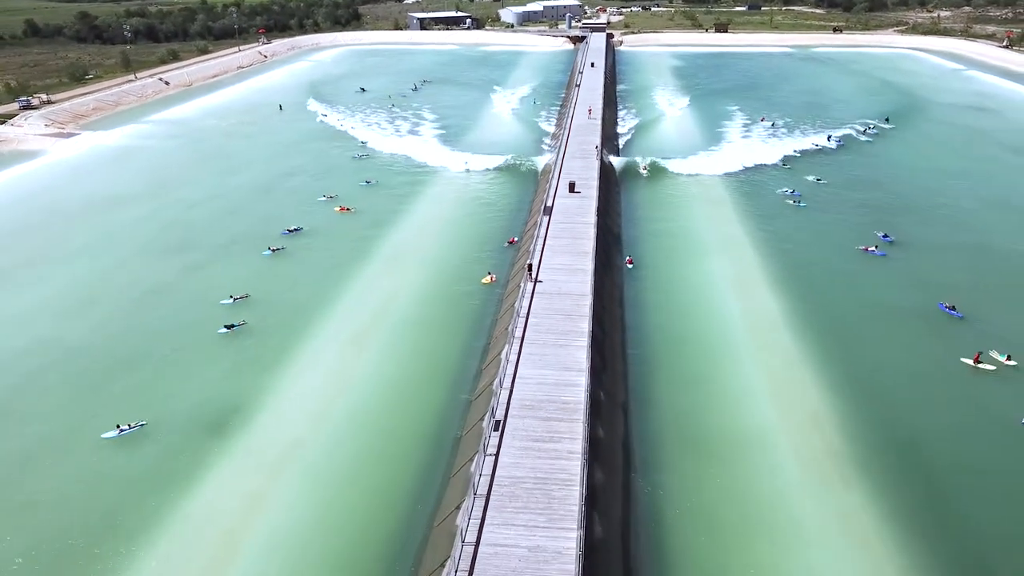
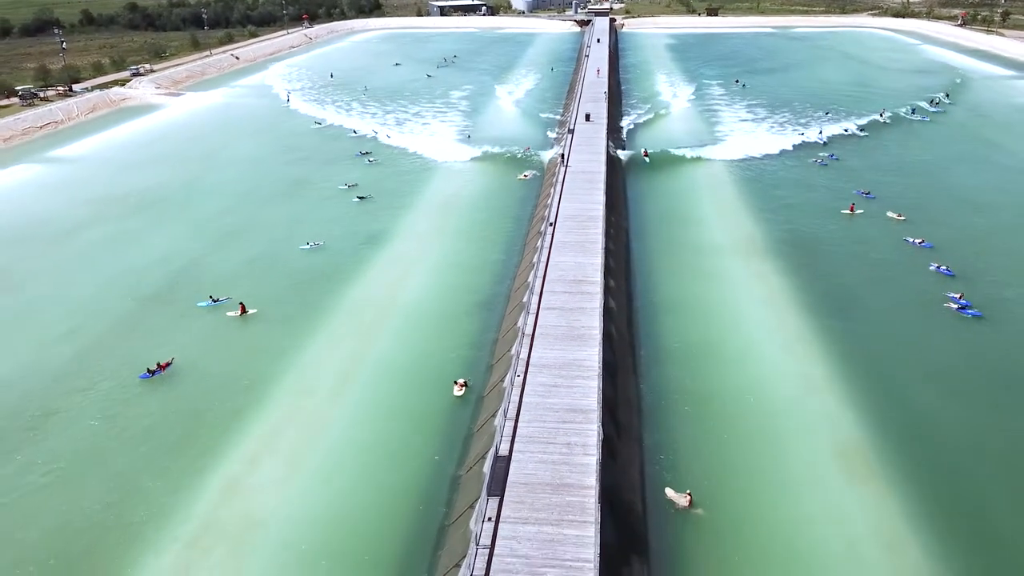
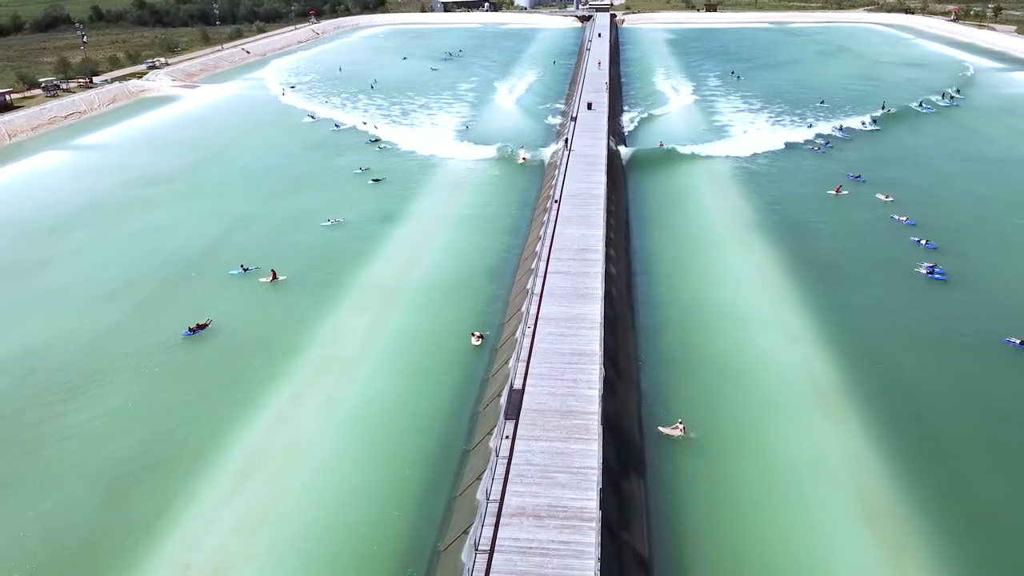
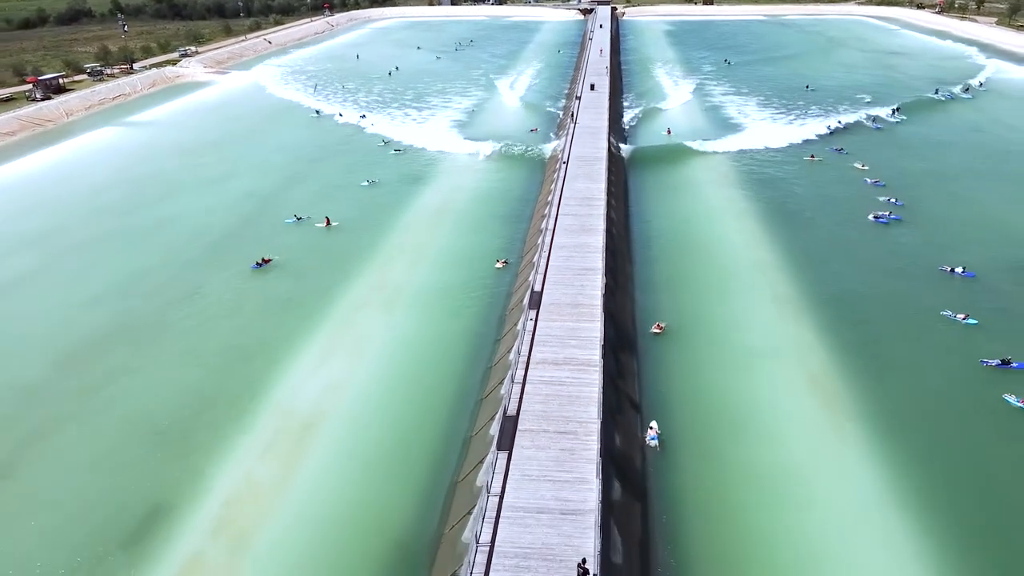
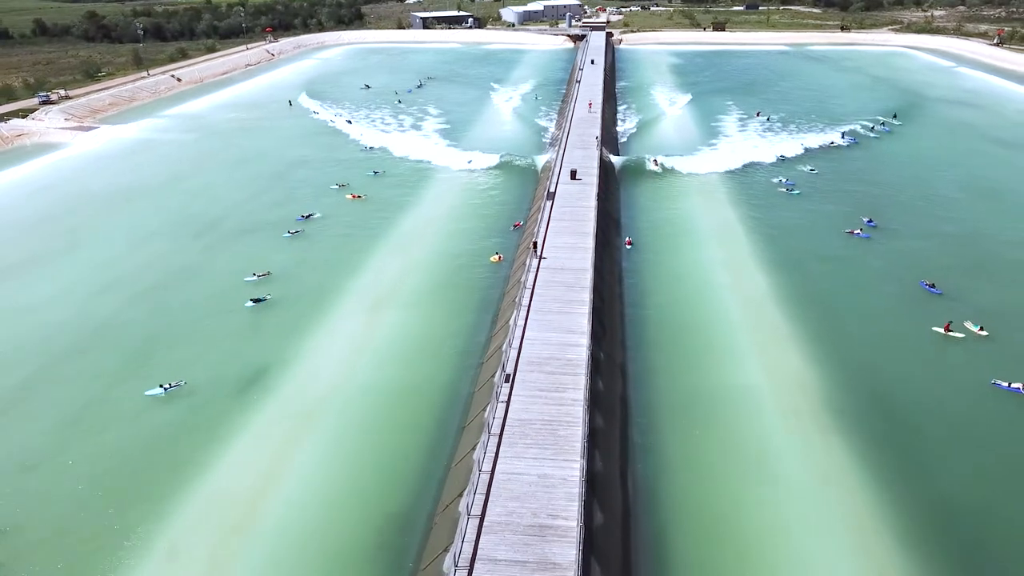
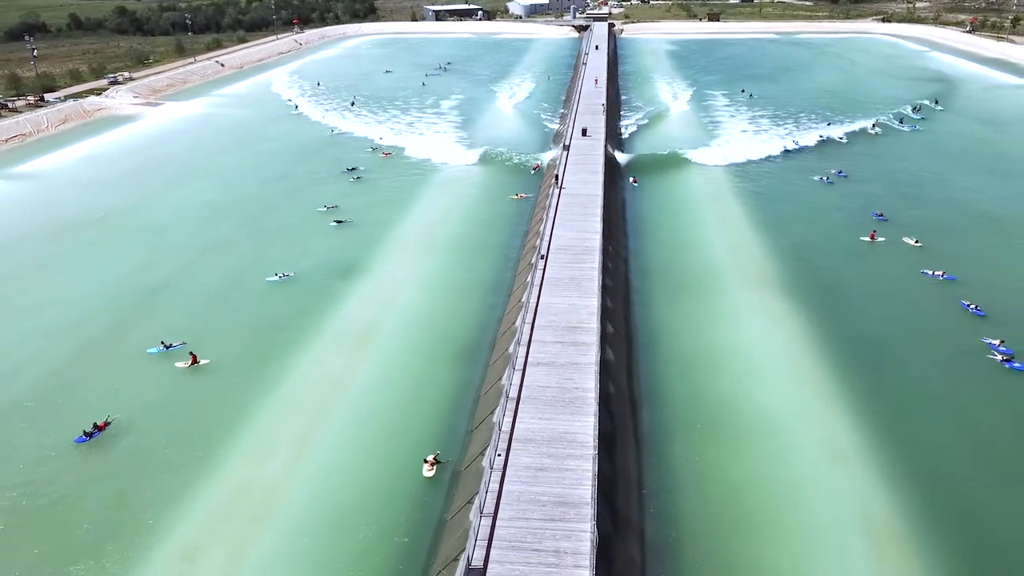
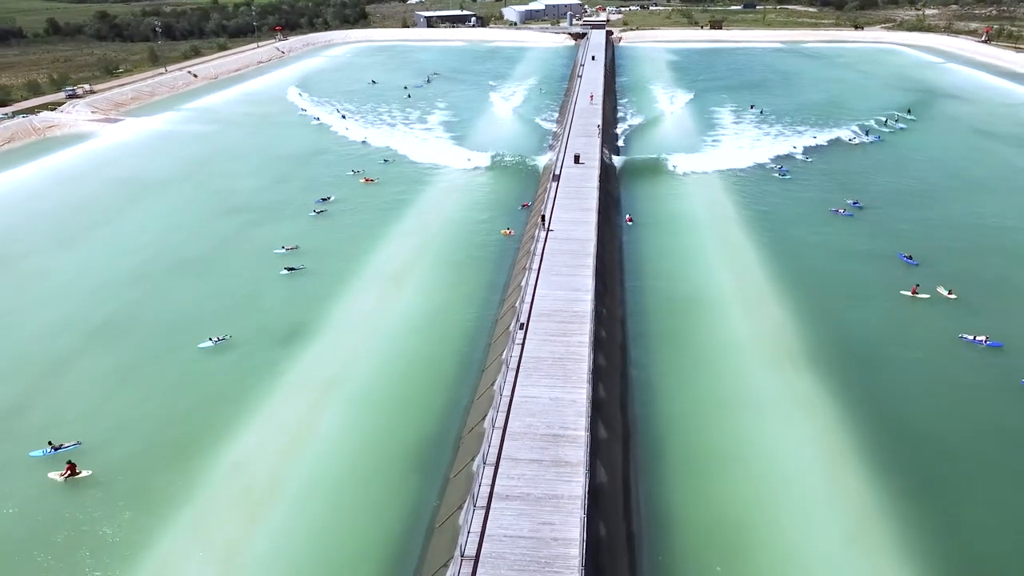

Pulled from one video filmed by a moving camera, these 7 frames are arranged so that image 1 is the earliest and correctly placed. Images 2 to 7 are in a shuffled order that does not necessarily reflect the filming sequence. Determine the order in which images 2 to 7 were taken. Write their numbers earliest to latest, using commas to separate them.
5, 7, 6, 2, 3, 4
